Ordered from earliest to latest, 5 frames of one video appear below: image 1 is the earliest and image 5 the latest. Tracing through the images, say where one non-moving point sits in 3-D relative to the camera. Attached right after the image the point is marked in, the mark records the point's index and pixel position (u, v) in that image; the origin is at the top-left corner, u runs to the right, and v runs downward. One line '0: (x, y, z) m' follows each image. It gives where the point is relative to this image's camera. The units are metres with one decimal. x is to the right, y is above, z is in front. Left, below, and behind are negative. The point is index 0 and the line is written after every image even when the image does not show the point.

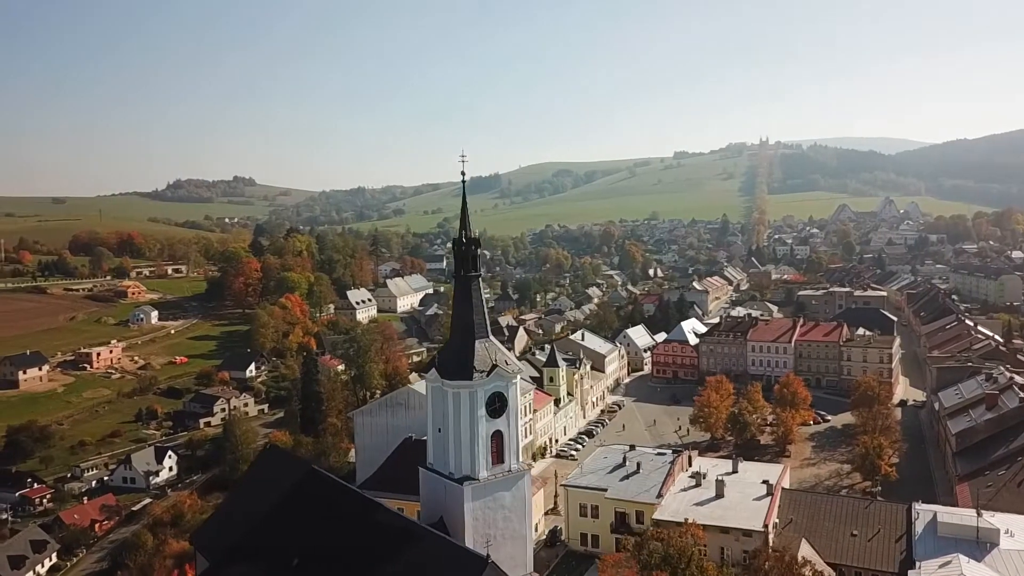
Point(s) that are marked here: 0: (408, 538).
0: (-2.5, -5.7, +18.8) m
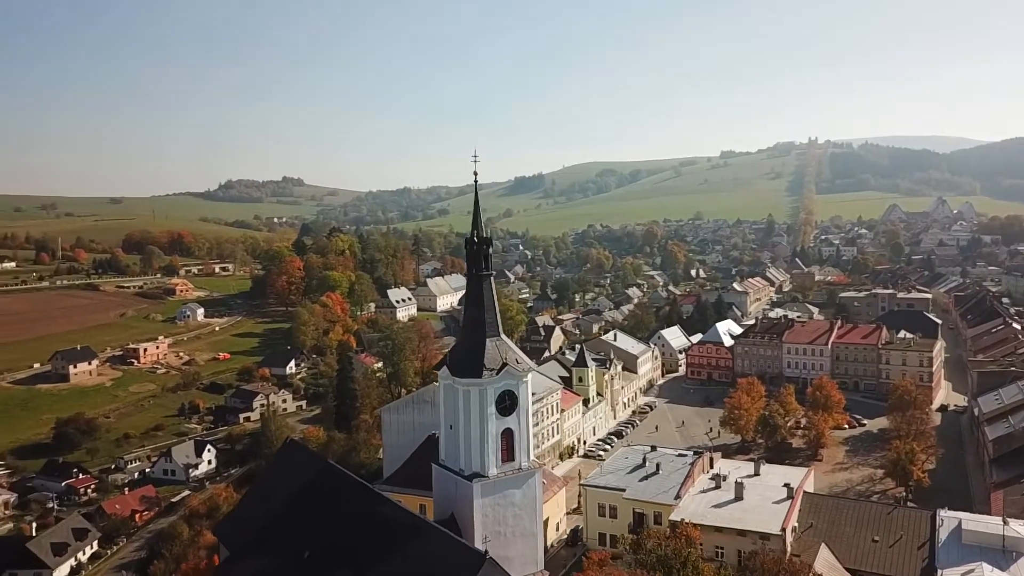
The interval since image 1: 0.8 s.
0: (-2.4, -5.7, +19.0) m
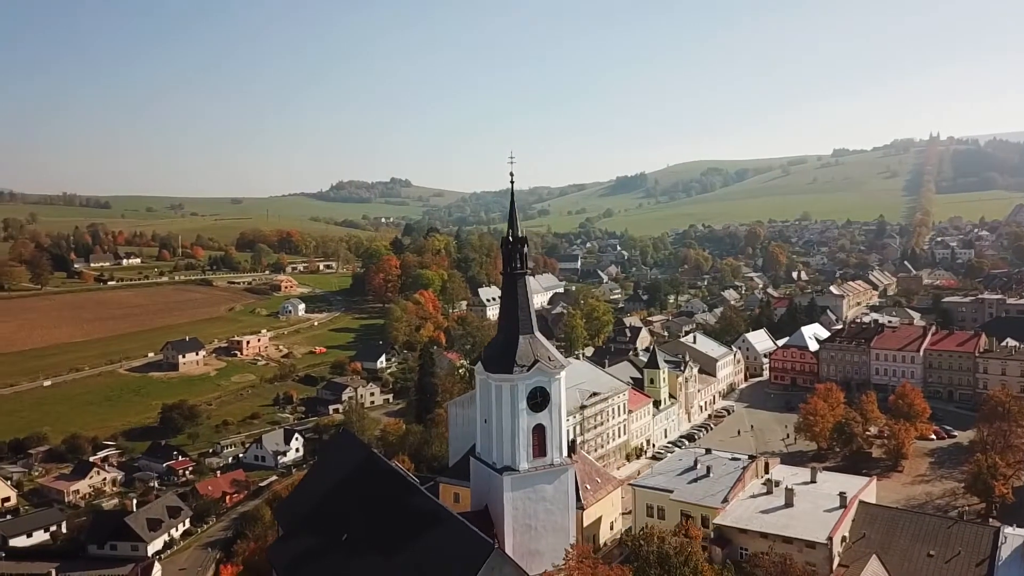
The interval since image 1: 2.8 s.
0: (-1.9, -5.6, +19.8) m
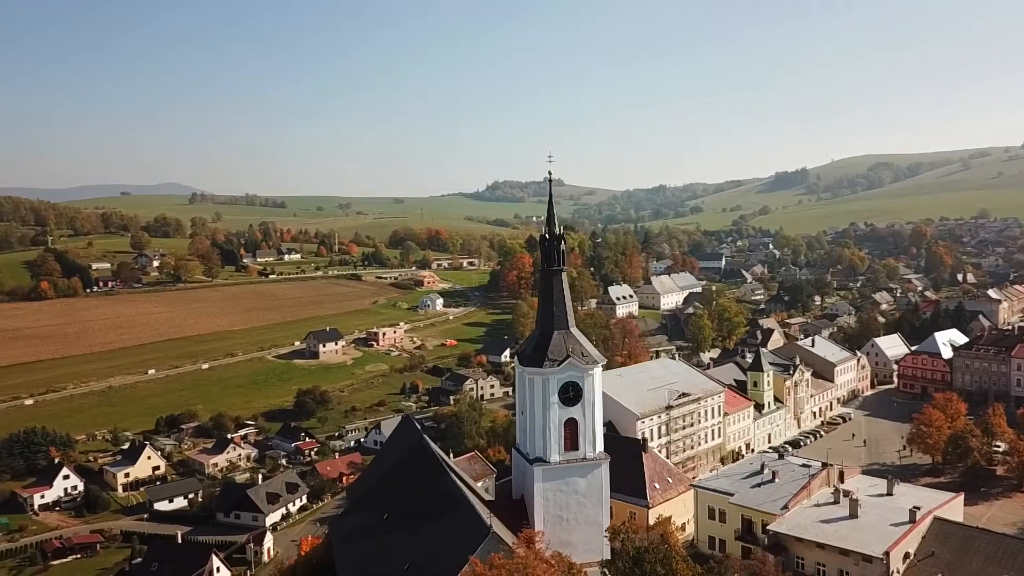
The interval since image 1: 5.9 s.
0: (-1.5, -5.5, +20.7) m
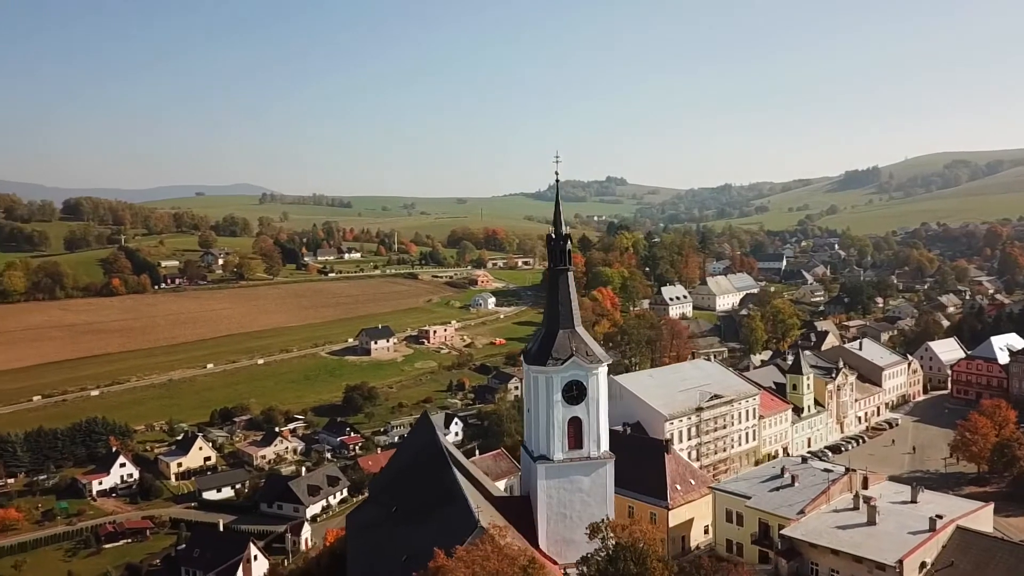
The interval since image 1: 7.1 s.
0: (-1.6, -5.4, +21.1) m
